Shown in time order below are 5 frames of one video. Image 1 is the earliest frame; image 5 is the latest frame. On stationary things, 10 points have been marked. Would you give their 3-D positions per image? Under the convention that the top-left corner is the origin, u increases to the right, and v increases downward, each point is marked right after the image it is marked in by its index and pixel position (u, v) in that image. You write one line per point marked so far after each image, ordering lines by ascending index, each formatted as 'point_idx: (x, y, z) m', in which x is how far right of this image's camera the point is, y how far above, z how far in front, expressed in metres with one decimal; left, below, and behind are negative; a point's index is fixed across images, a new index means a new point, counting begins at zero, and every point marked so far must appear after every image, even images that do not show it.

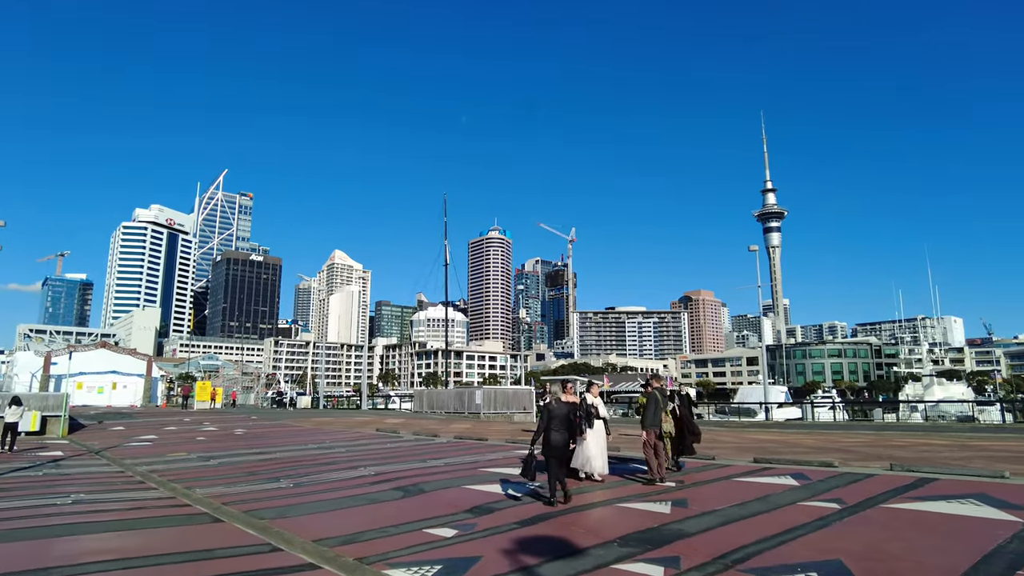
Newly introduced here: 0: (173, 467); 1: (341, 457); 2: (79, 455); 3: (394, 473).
0: (-7.1, -3.8, +13.1) m
1: (-3.8, -3.9, +14.3) m
2: (-11.0, -4.2, +15.8) m
3: (-2.1, -3.5, +11.6) m
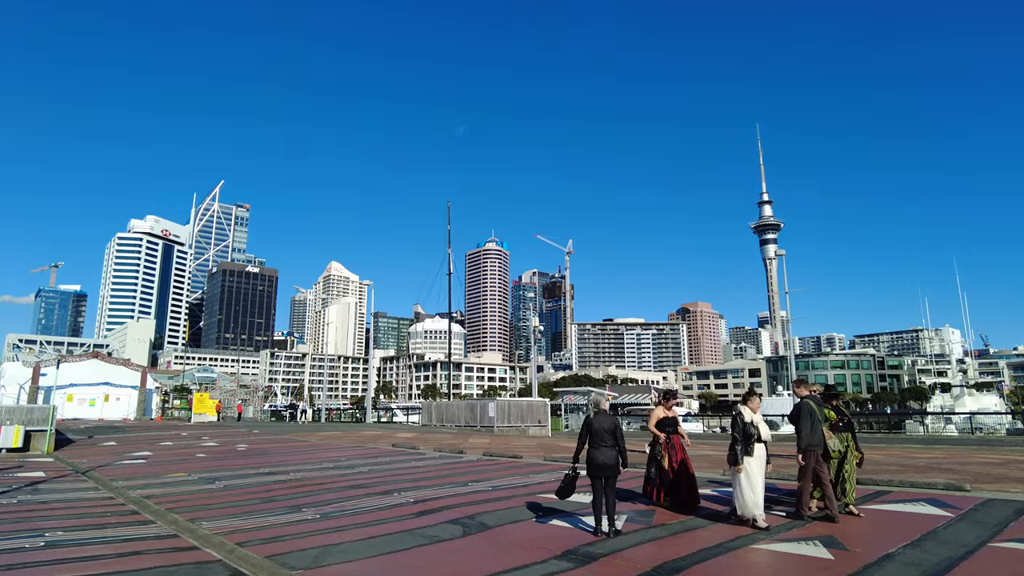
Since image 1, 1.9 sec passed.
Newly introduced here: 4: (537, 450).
0: (-6.1, -3.7, +11.2) m
1: (-2.9, -3.8, +12.4) m
2: (-10.0, -4.2, +13.8) m
3: (-1.1, -3.3, +9.7) m
4: (+0.8, -4.9, +18.8) m
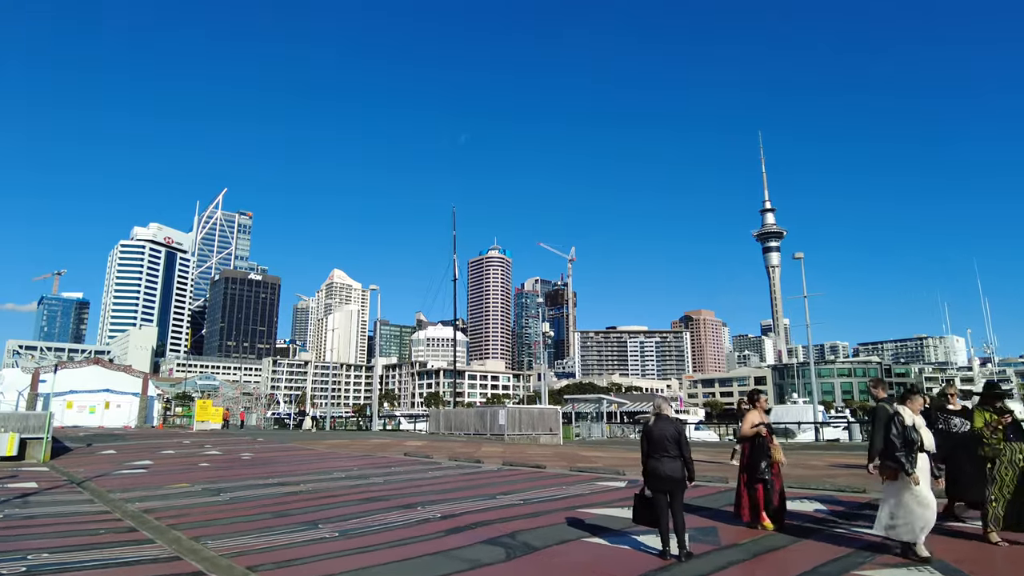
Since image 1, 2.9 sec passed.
0: (-5.6, -3.6, +10.3) m
1: (-2.3, -3.7, +11.5) m
2: (-9.4, -4.1, +12.9) m
3: (-0.6, -3.2, +8.8) m
4: (+1.3, -4.9, +17.9) m
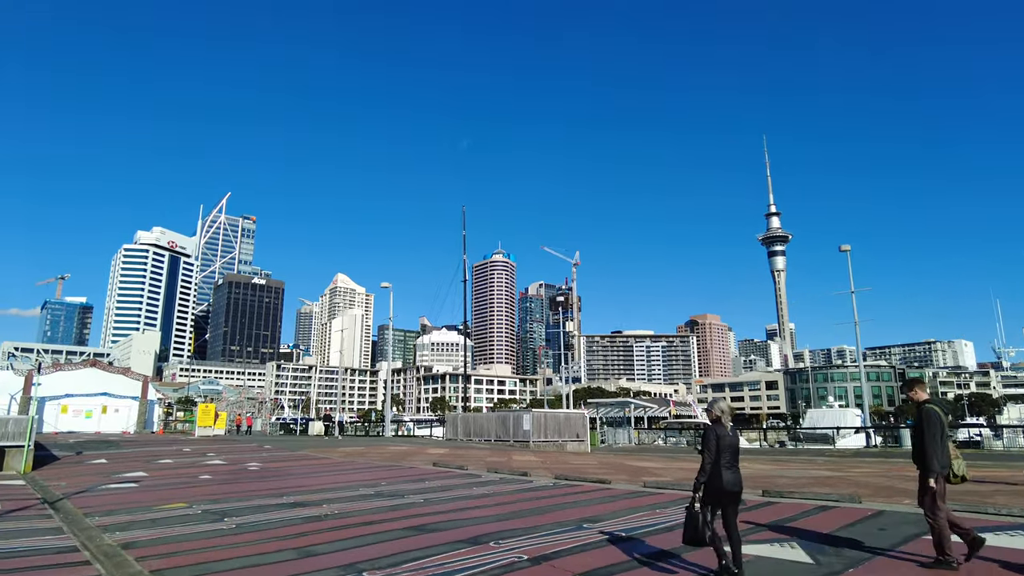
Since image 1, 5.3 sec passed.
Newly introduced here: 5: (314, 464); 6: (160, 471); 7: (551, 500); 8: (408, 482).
0: (-4.4, -3.2, +7.9) m
1: (-1.1, -3.3, +9.1) m
2: (-8.2, -3.7, +10.5) m
3: (+0.6, -2.8, +6.3) m
4: (+2.6, -4.5, +15.4) m
5: (-5.7, -5.1, +18.2) m
6: (-9.0, -4.7, +15.9) m
7: (+0.6, -3.7, +11.0) m
8: (-2.2, -4.2, +13.3) m
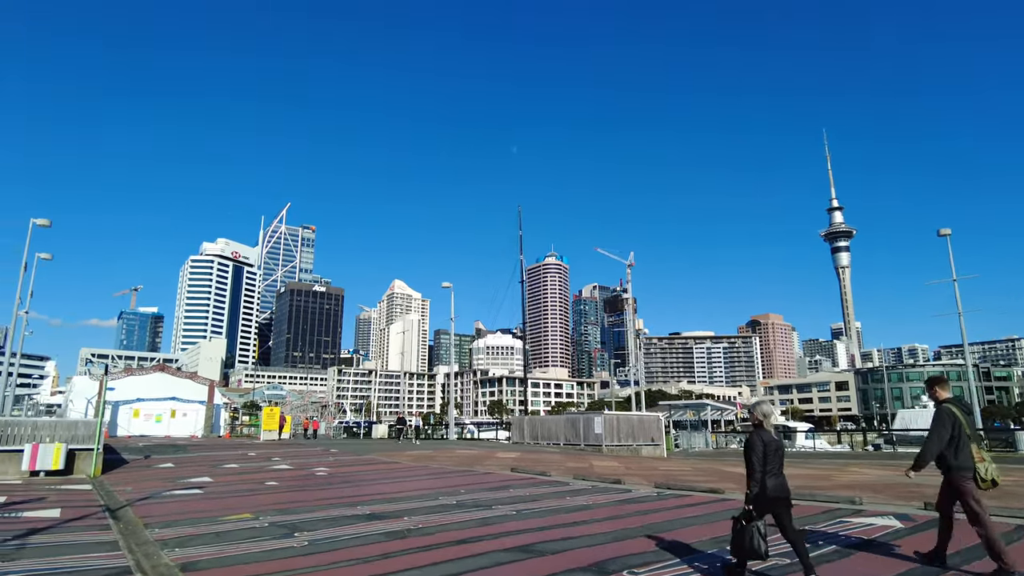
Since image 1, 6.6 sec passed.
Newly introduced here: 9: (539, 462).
0: (-3.1, -2.9, +6.7) m
1: (+0.3, -3.0, +7.6) m
2: (-6.7, -3.6, +9.7) m
3: (+1.8, -2.4, +4.8) m
4: (+4.5, -4.2, +13.6) m
5: (-3.4, -5.0, +17.1) m
6: (-6.9, -4.6, +15.1) m
7: (+2.2, -3.3, +9.4) m
8: (-0.4, -3.9, +12.0) m
9: (+0.8, -5.2, +18.6) m
